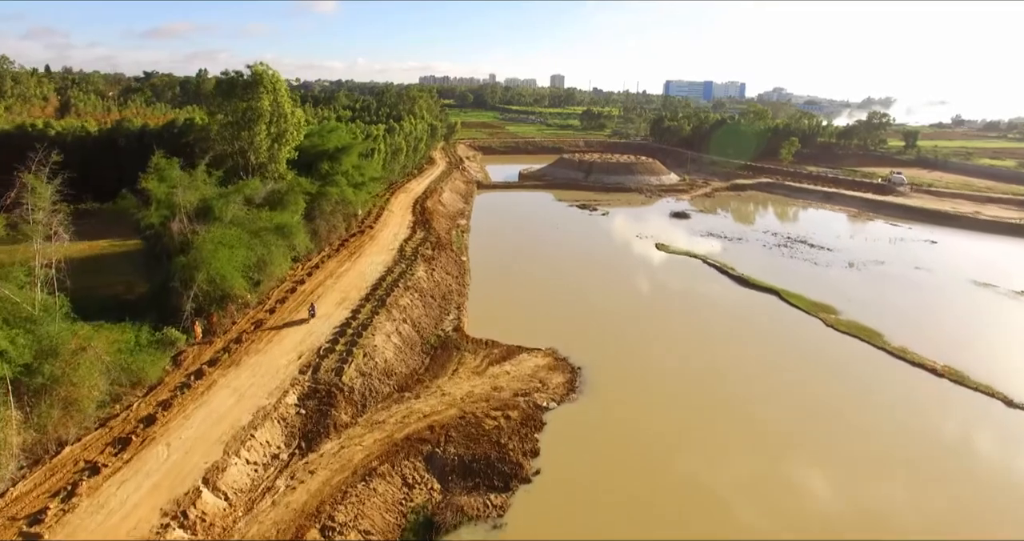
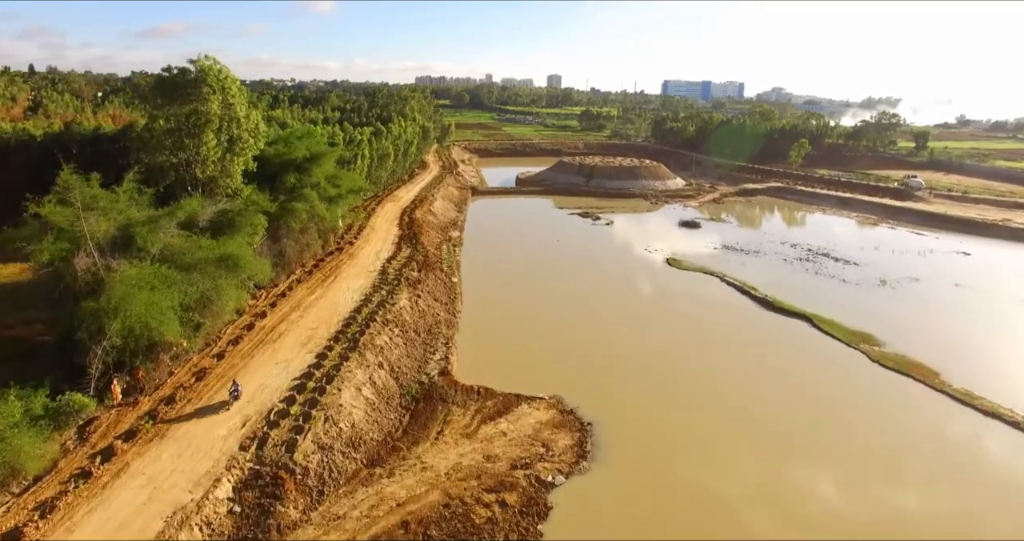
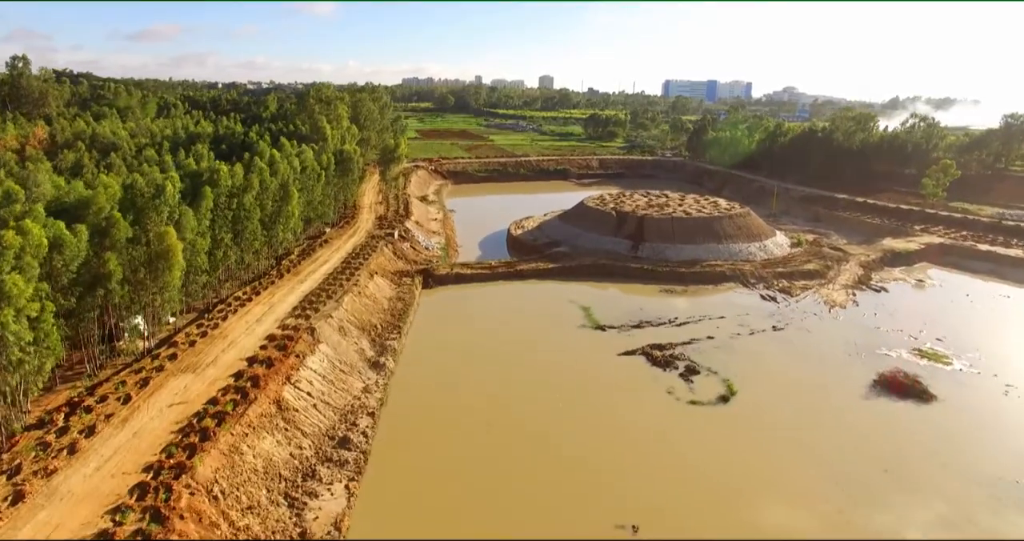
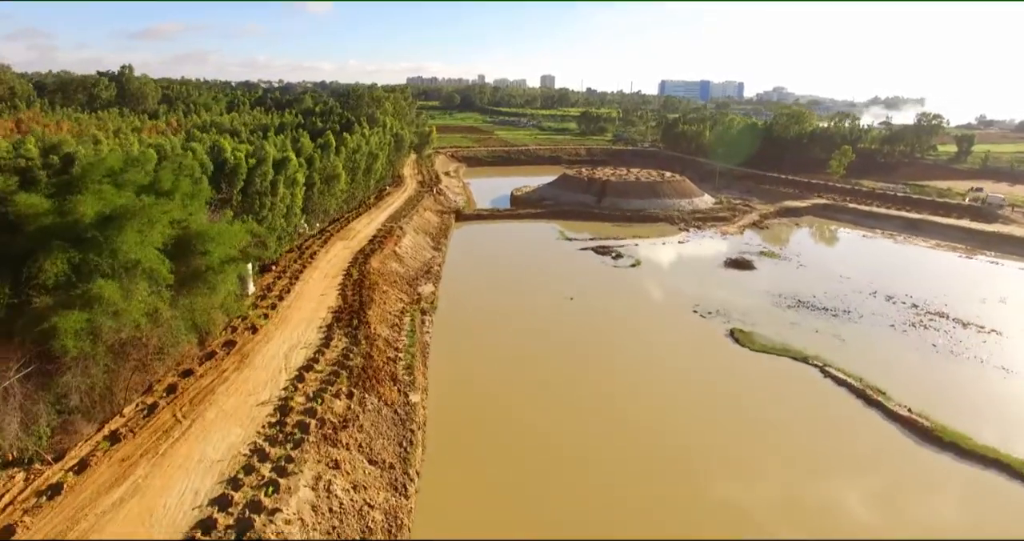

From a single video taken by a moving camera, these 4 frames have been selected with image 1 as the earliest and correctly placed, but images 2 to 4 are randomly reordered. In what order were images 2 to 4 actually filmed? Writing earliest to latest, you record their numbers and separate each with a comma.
2, 4, 3
